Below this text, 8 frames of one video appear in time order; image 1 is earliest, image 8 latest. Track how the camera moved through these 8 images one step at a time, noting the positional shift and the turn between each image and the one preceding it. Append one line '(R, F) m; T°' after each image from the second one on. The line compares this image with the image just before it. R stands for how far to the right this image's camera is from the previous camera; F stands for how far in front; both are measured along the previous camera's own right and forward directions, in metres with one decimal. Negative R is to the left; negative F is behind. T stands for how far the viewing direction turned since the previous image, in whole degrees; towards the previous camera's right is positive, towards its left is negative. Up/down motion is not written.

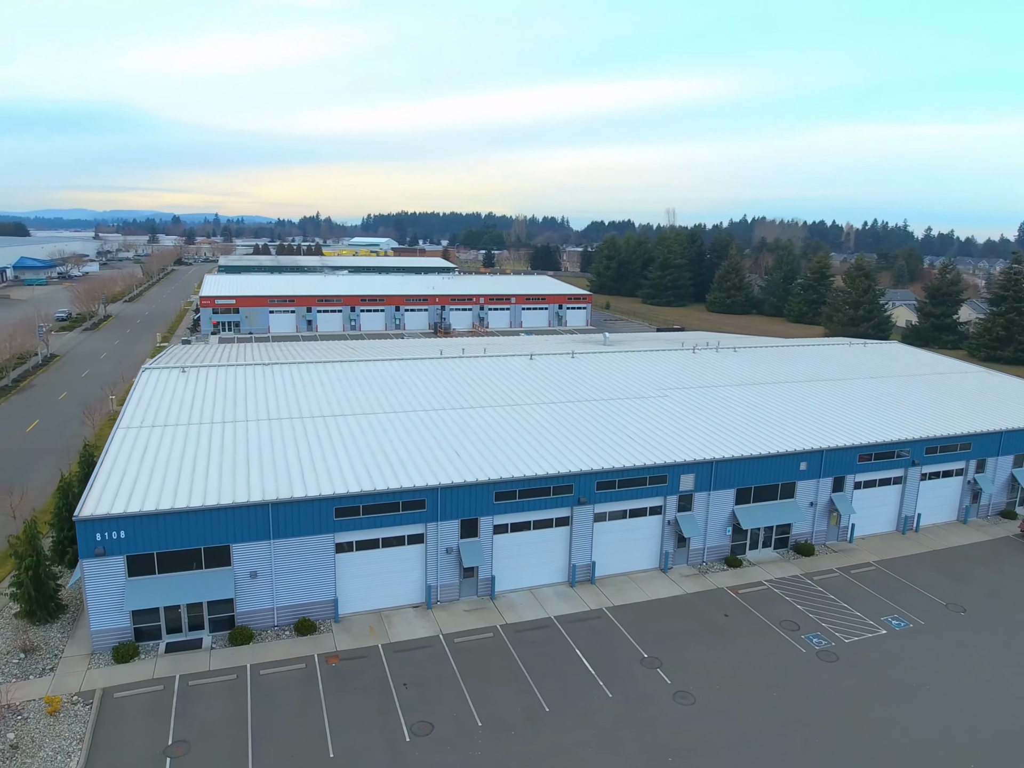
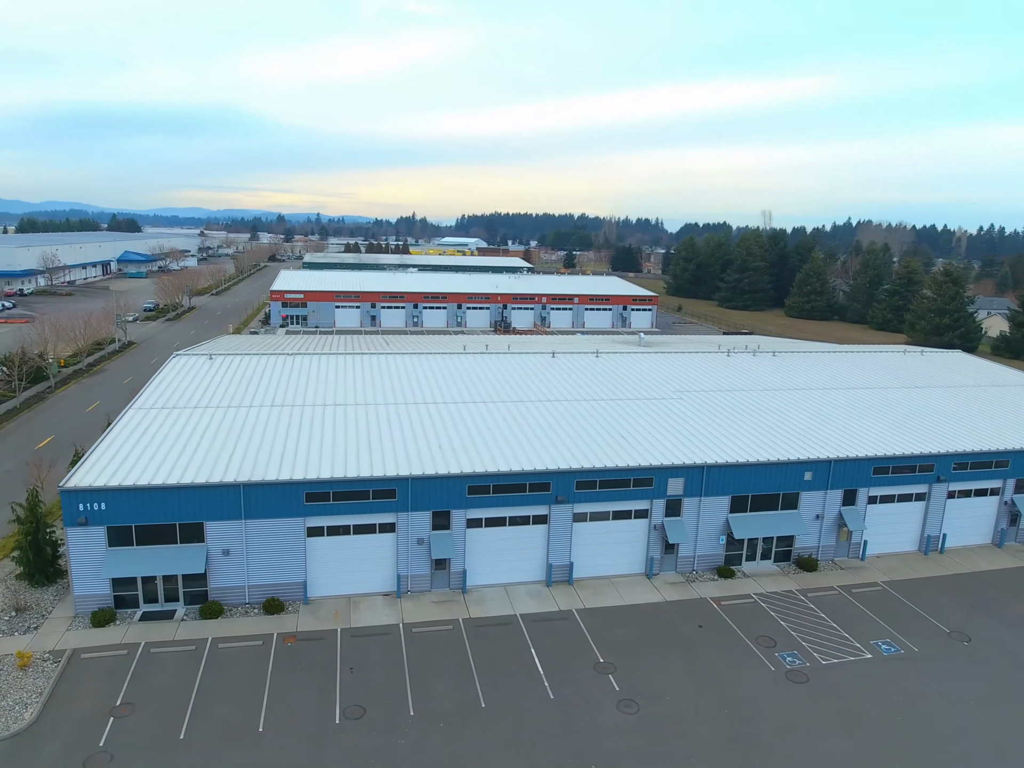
(+3.3, +0.4) m; -7°
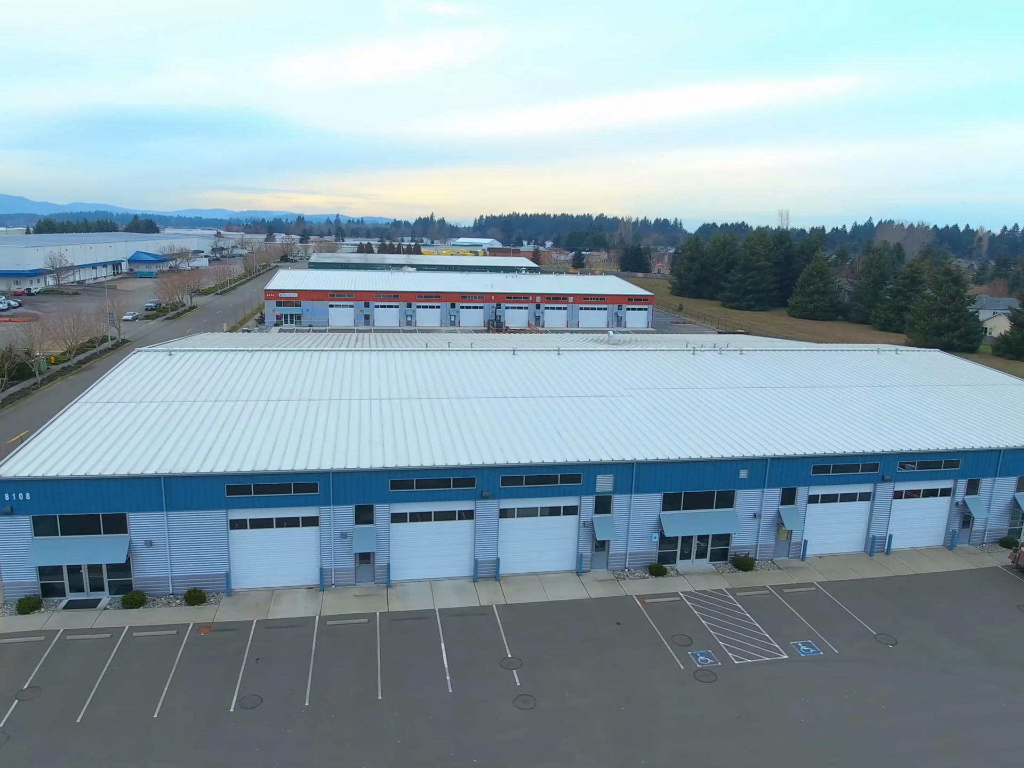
(+2.8, +0.1) m; -2°
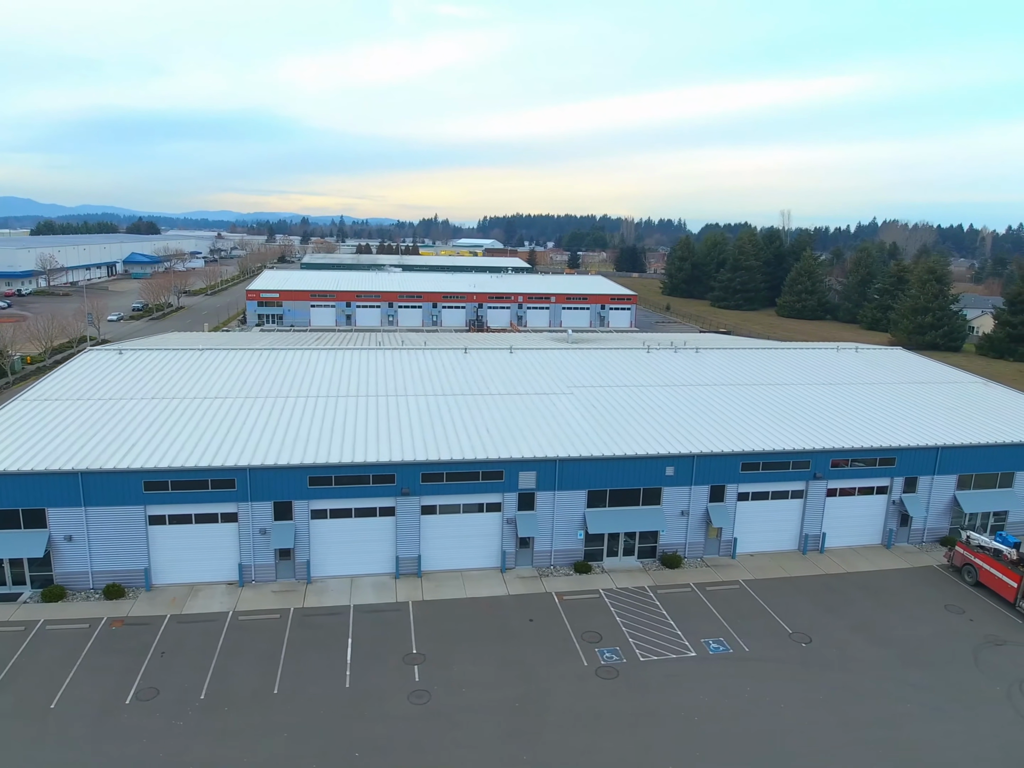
(+2.6, 0.0) m; -1°
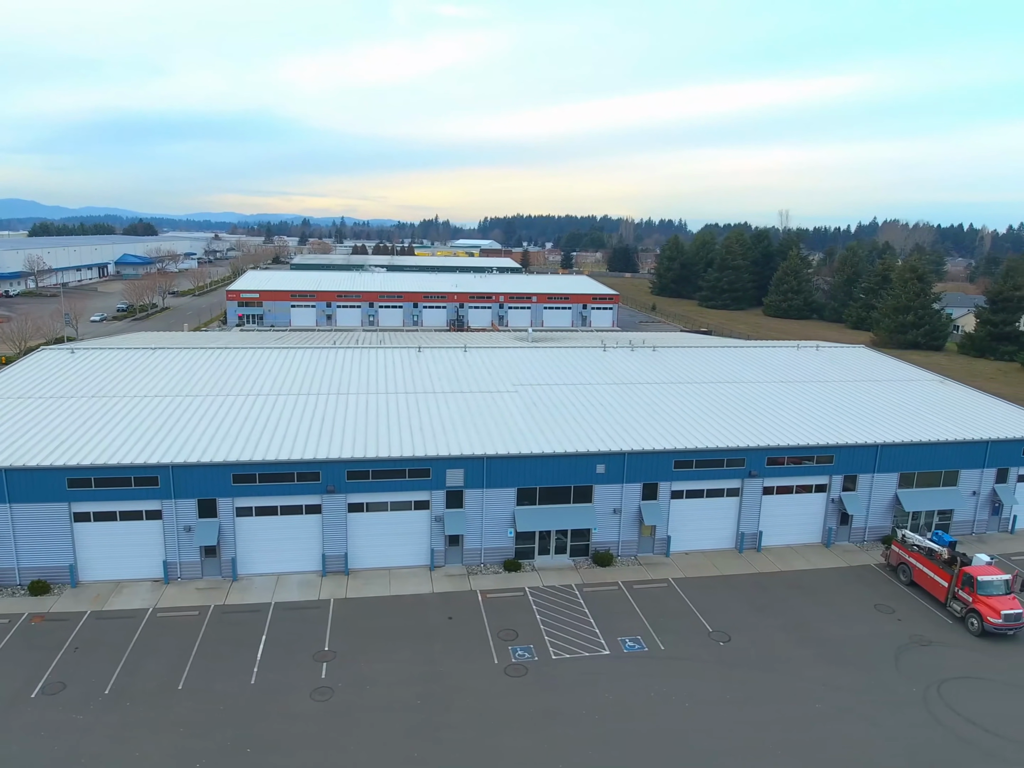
(+2.3, +0.1) m; -1°
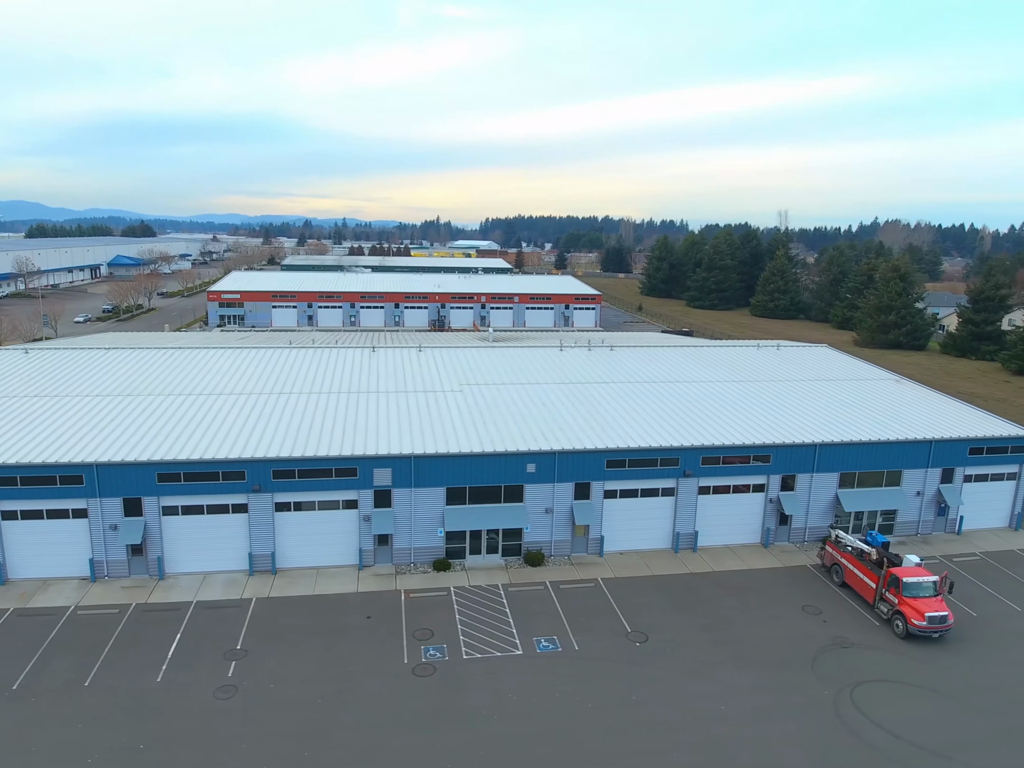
(+2.3, +0.1) m; -1°
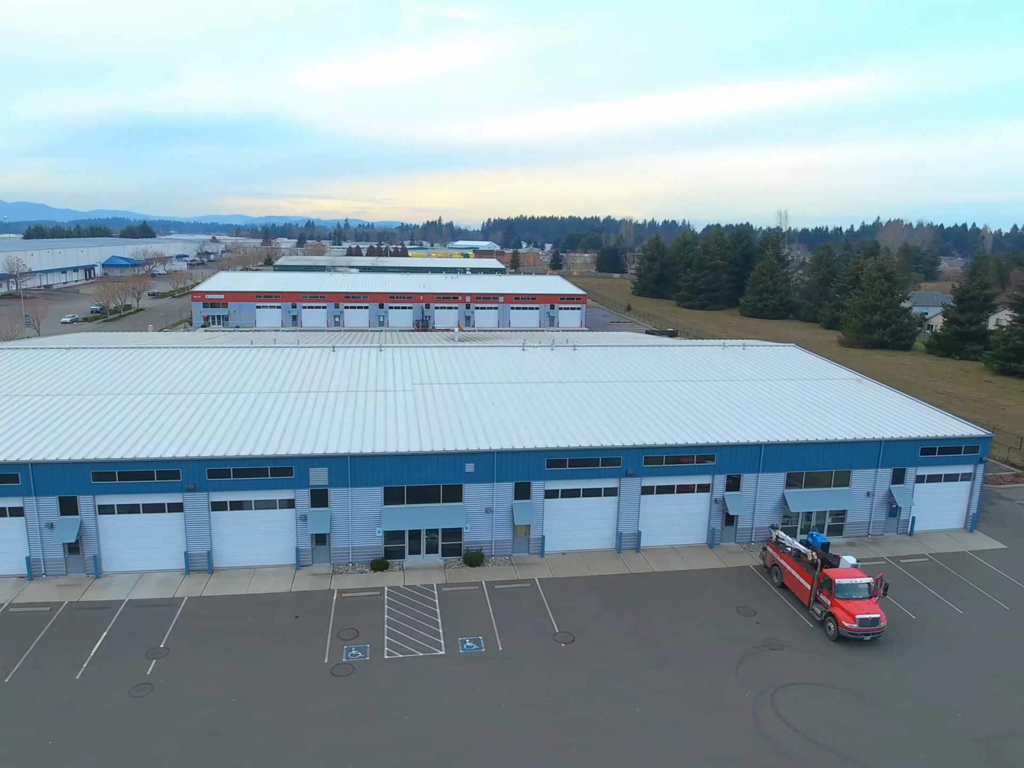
(+2.1, +0.1) m; -1°
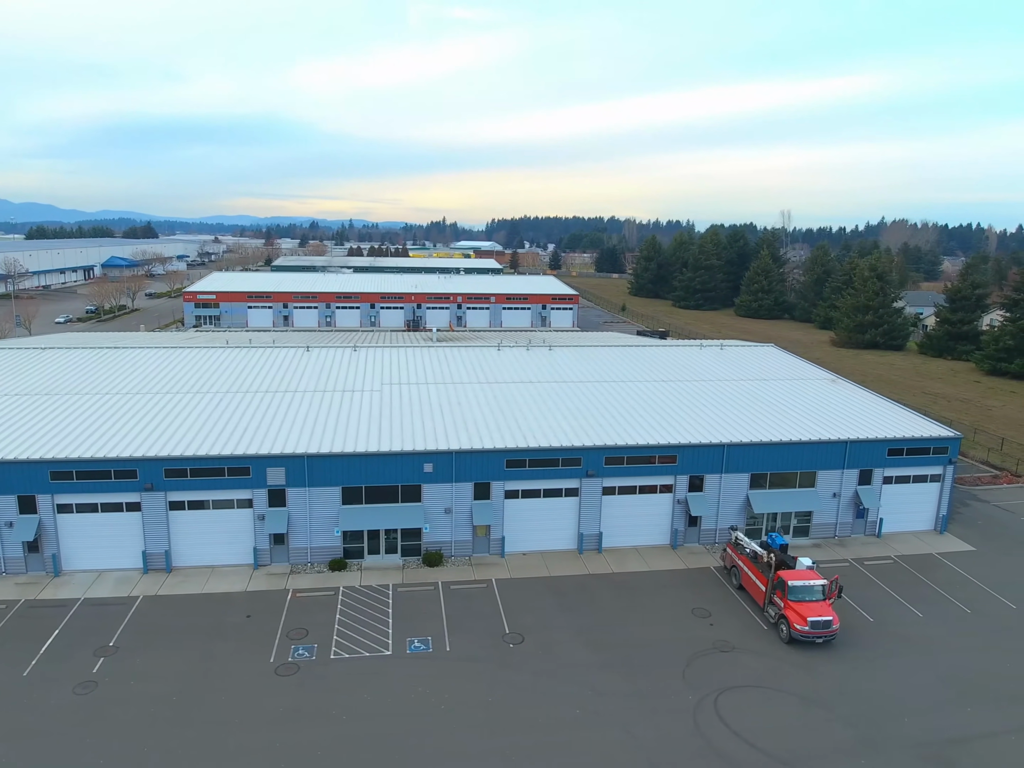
(+1.5, 0.0) m; -1°
